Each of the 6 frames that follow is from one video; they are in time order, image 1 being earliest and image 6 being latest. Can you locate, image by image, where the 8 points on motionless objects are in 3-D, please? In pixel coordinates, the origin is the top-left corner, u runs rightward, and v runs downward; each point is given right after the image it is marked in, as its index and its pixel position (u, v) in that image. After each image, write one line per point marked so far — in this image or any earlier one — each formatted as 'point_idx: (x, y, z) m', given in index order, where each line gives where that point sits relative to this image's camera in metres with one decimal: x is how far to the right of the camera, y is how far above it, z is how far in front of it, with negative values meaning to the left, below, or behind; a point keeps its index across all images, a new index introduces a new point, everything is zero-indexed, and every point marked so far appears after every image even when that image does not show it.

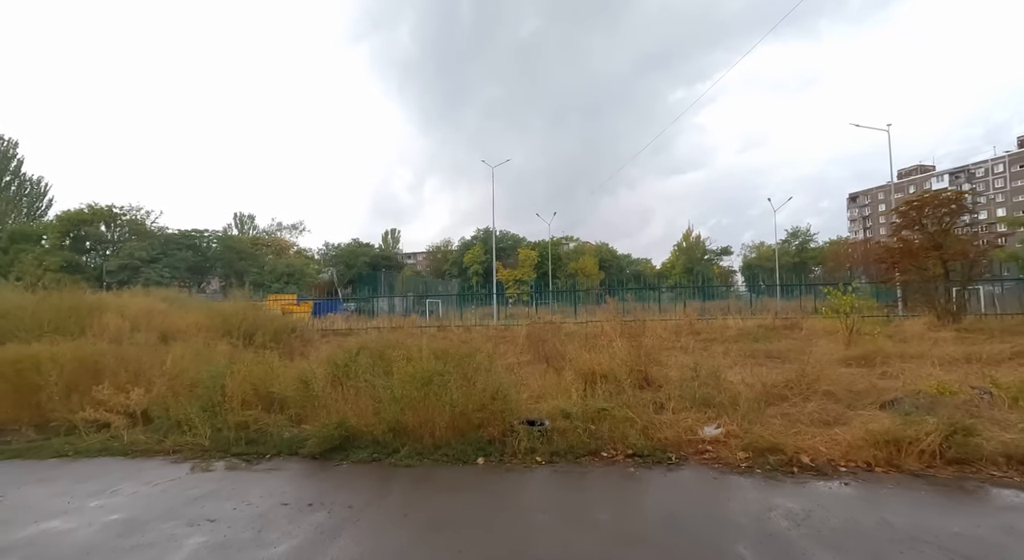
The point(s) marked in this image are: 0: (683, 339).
0: (+4.2, -1.5, +12.8) m
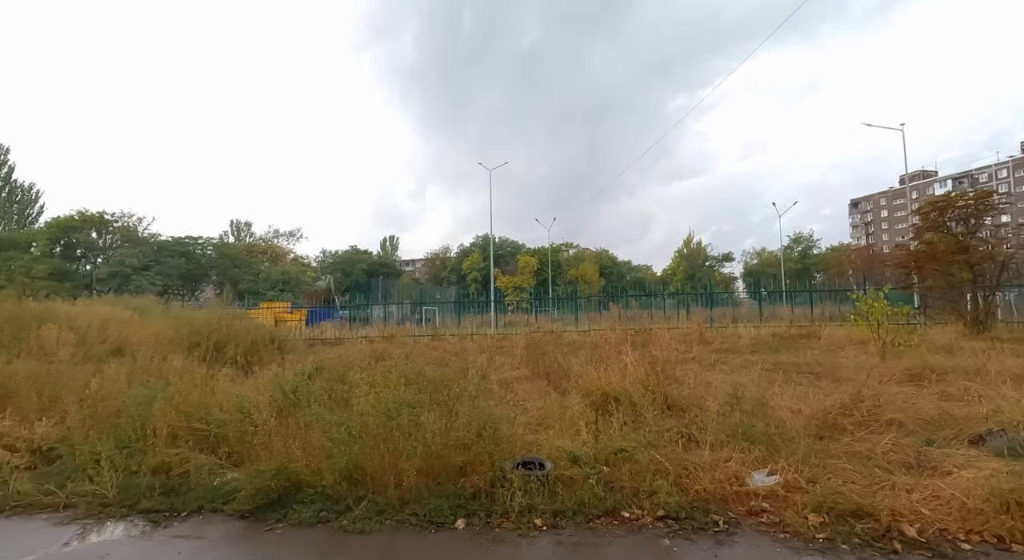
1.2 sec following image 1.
0: (+4.1, -1.6, +11.6) m
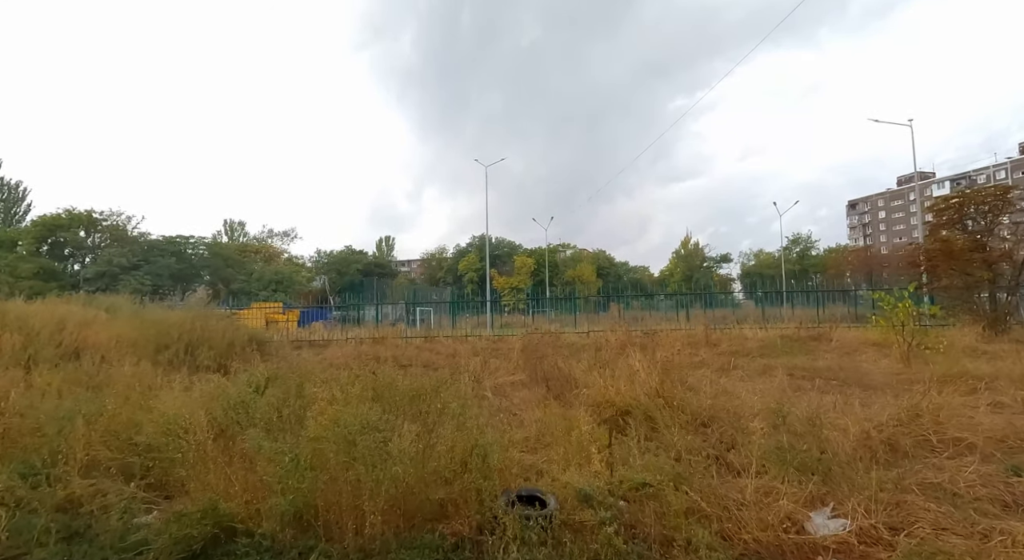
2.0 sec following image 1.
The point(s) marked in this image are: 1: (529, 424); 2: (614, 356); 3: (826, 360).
0: (+4.0, -1.5, +10.8) m
1: (+0.2, -1.4, +5.2) m
2: (+1.9, -1.5, +9.9) m
3: (+6.1, -1.5, +10.1) m
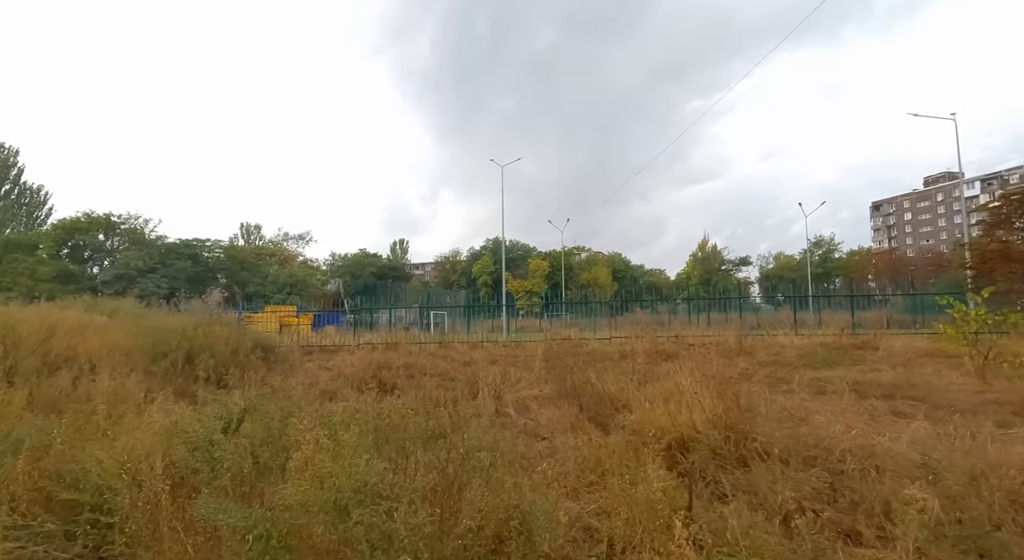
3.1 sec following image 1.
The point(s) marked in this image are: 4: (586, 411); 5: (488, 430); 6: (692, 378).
0: (+4.5, -1.6, +9.8) m
1: (+0.5, -1.5, +4.3) m
2: (+2.3, -1.5, +9.0) m
3: (+6.5, -1.6, +9.0) m
4: (+0.9, -1.6, +6.5) m
5: (-0.2, -1.1, +4.0) m
6: (+2.2, -1.2, +6.4) m
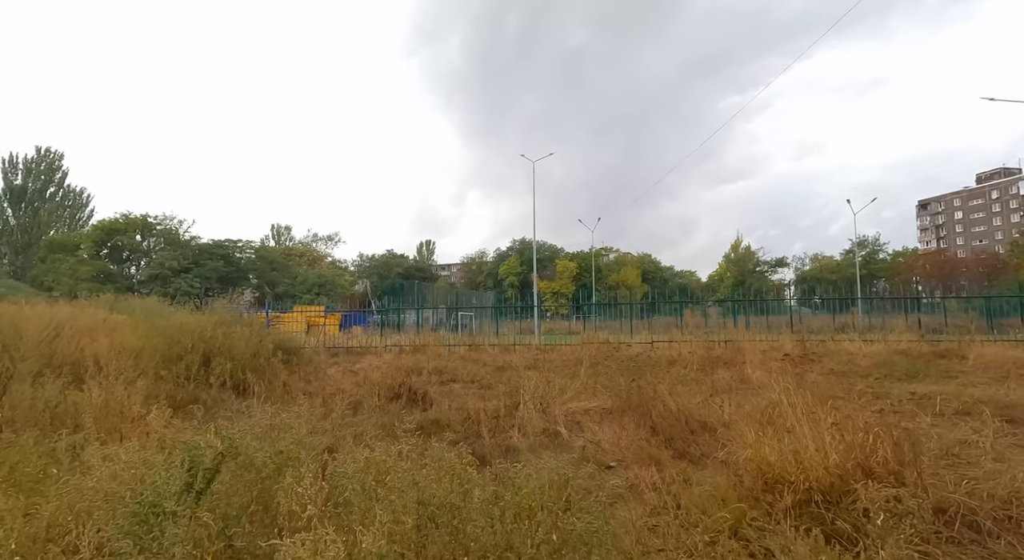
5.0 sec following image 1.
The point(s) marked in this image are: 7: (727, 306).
0: (+5.2, -1.6, +8.5) m
1: (+0.9, -1.4, +3.2) m
2: (+3.1, -1.5, +7.8) m
3: (+7.2, -1.6, +7.6) m
4: (+1.5, -1.6, +5.4) m
5: (+0.3, -1.1, +3.0) m
6: (+2.8, -1.2, +5.2) m
7: (+8.8, -1.0, +19.7) m
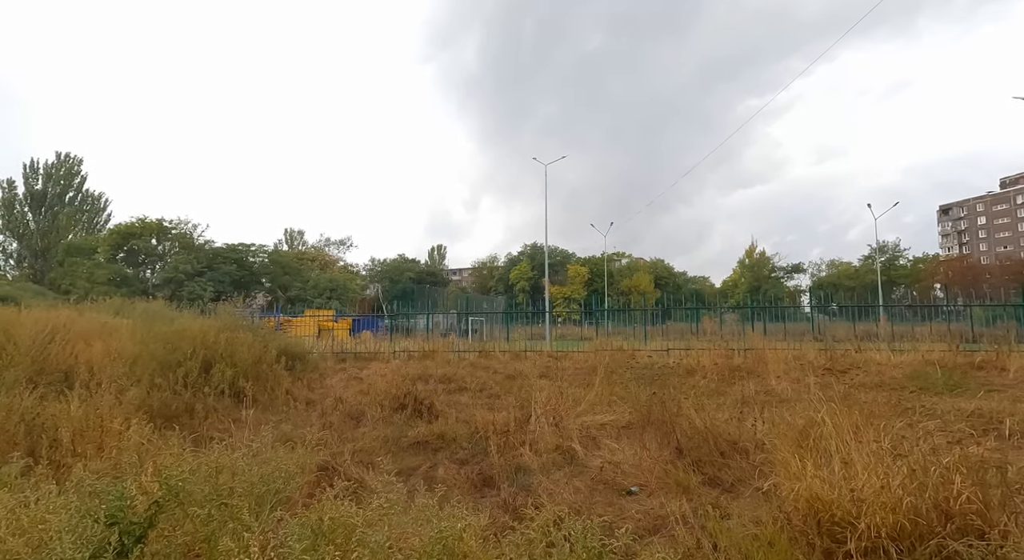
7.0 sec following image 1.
0: (+5.4, -1.7, +8.0) m
1: (+1.0, -1.4, +2.7) m
2: (+3.2, -1.6, +7.2) m
3: (+7.3, -1.7, +7.0) m
4: (+1.6, -1.6, +4.9) m
5: (+0.3, -1.1, +2.5) m
6: (+2.9, -1.2, +4.7) m
7: (+9.2, -1.2, +19.1) m
